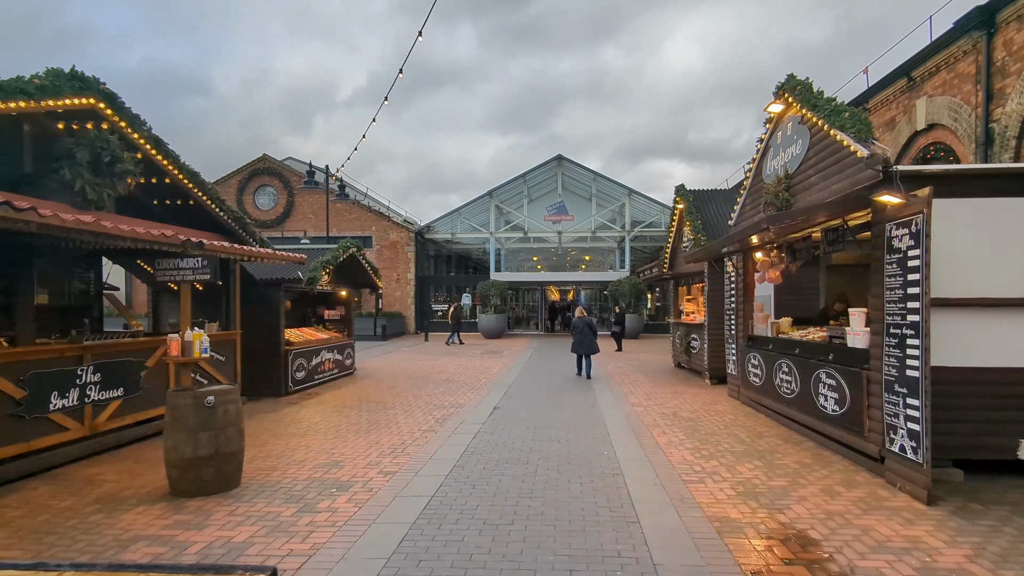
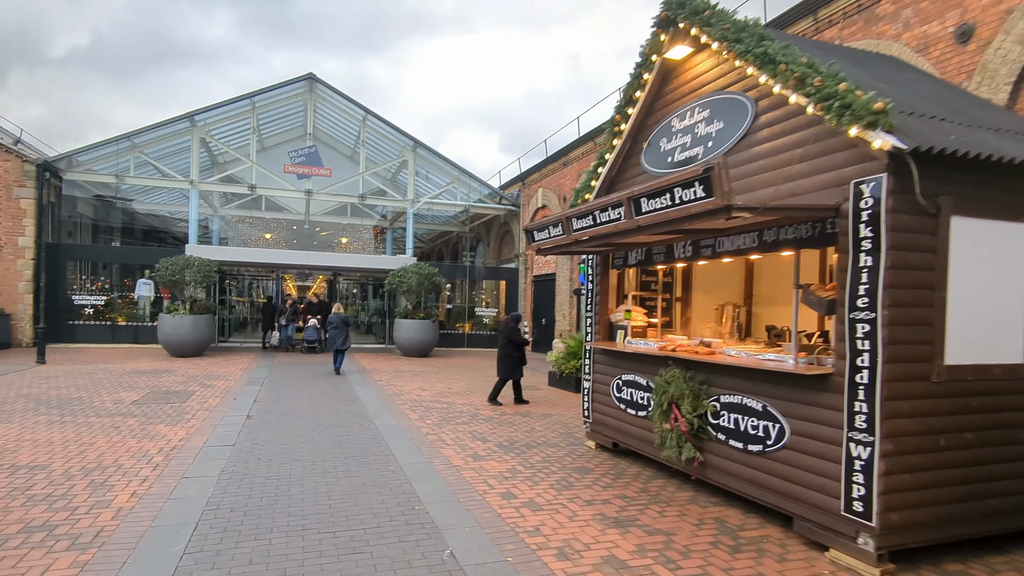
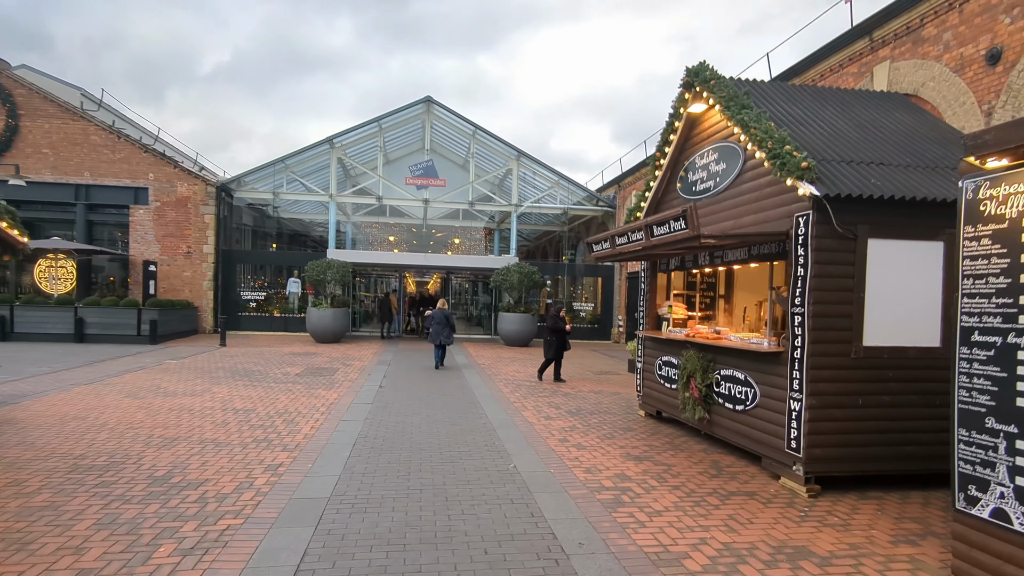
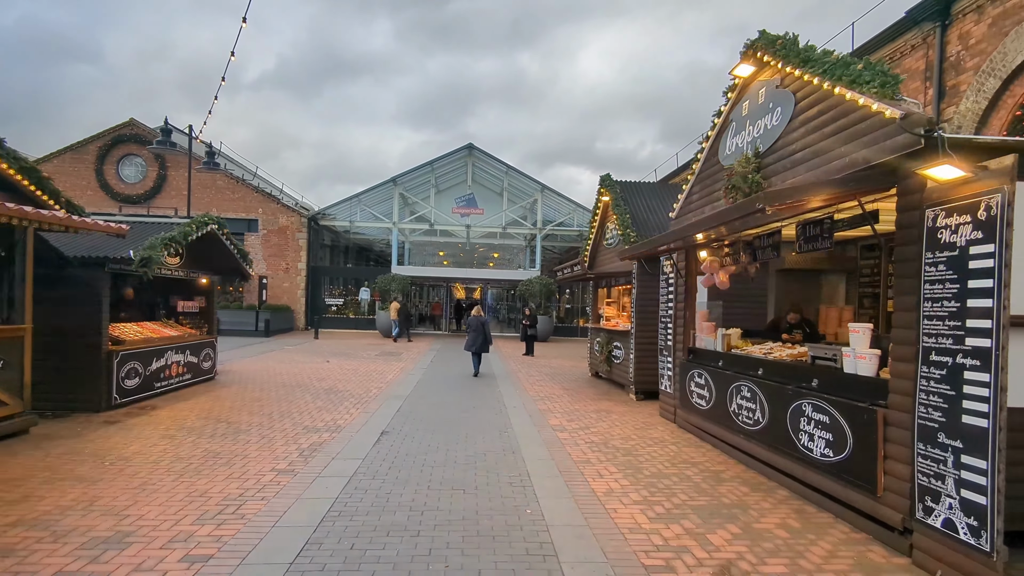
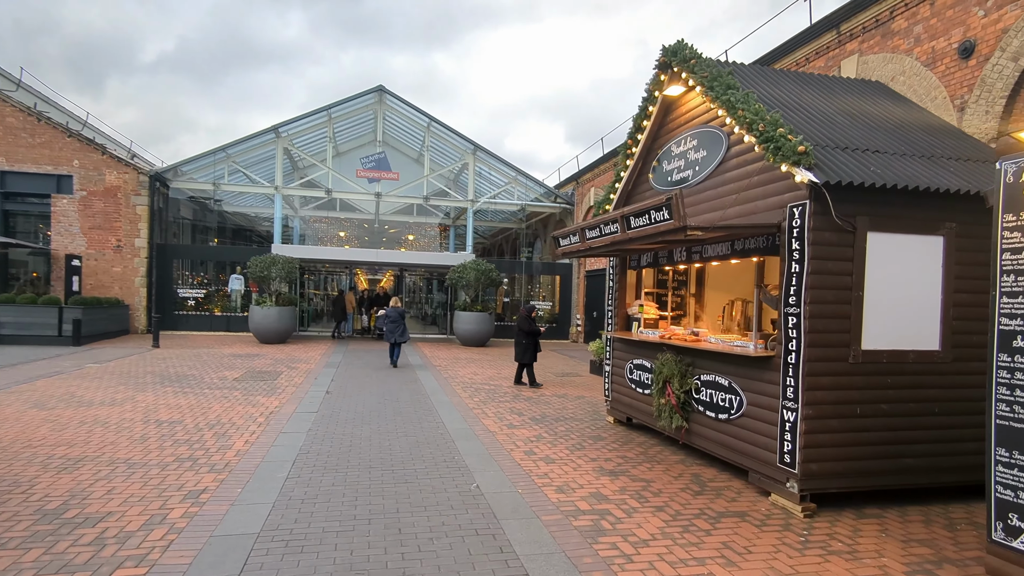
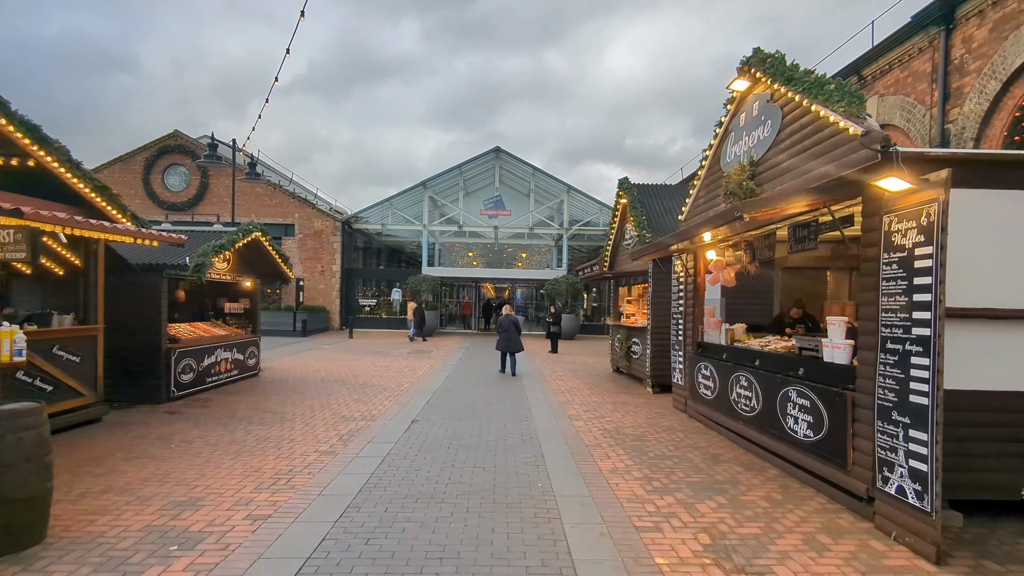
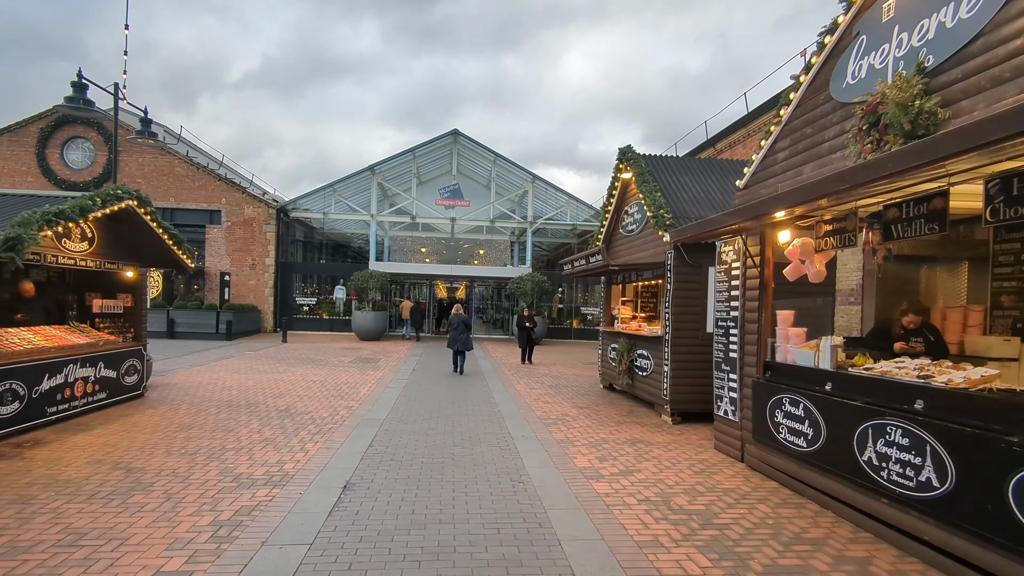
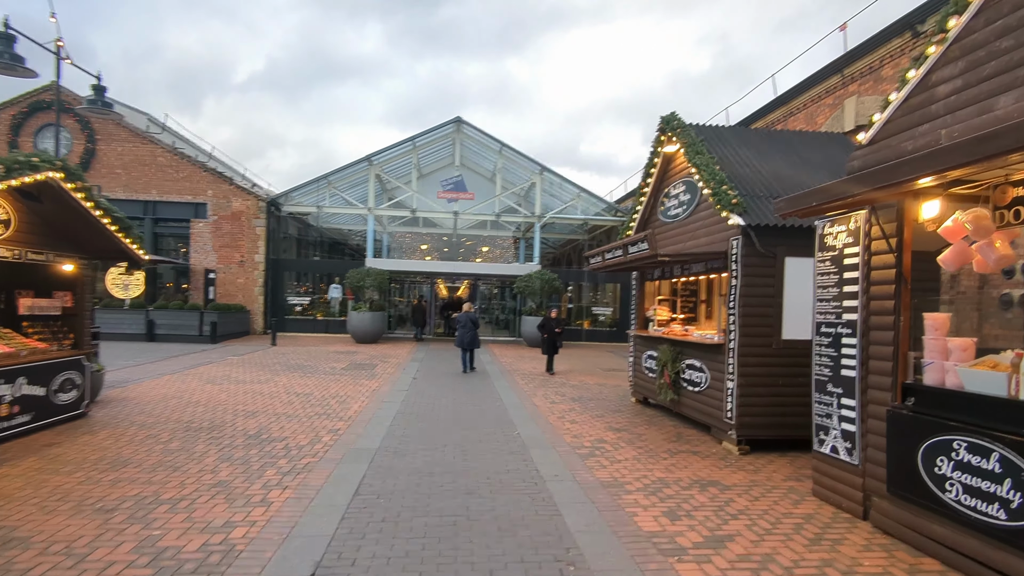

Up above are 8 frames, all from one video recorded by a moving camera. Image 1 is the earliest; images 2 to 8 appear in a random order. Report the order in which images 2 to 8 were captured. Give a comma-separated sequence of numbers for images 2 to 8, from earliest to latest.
6, 4, 7, 8, 3, 5, 2
